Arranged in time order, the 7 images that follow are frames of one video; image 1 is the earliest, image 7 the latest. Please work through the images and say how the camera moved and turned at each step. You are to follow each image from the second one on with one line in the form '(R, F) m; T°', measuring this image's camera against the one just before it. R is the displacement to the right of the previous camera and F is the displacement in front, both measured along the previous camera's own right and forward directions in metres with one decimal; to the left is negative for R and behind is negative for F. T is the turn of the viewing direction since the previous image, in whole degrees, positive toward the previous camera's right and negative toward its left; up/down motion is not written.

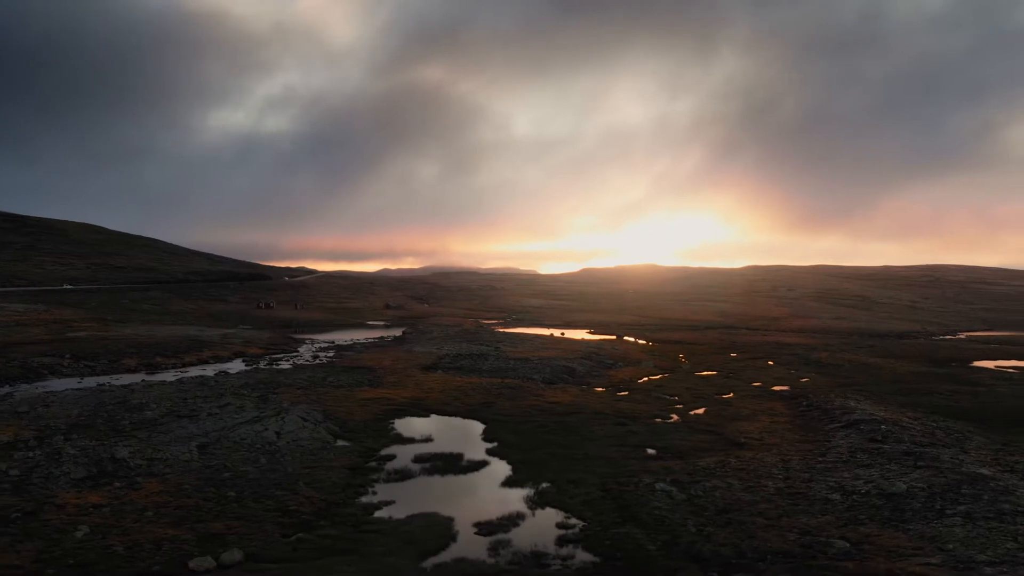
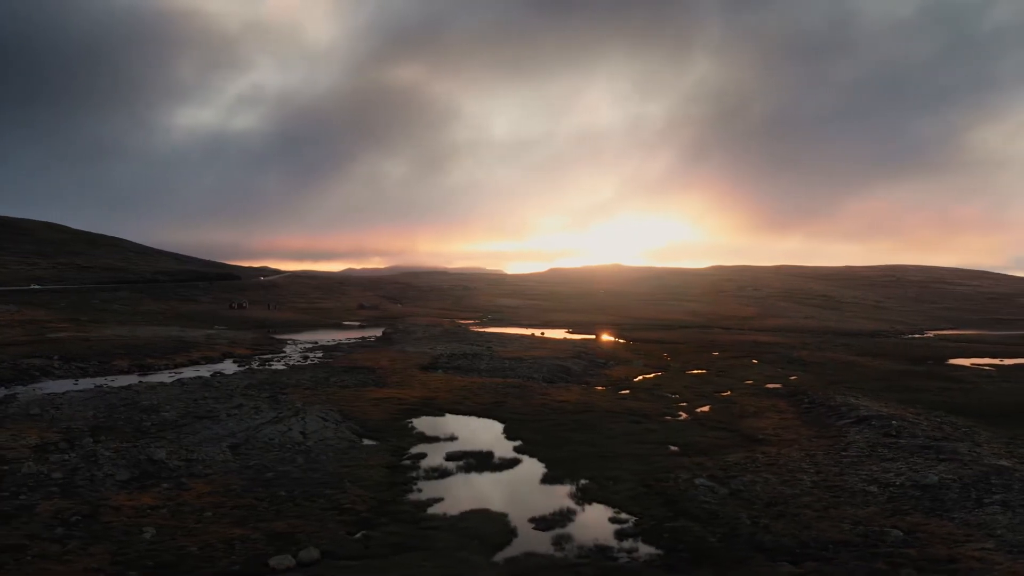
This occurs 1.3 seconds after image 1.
(-2.2, -0.2) m; +2°
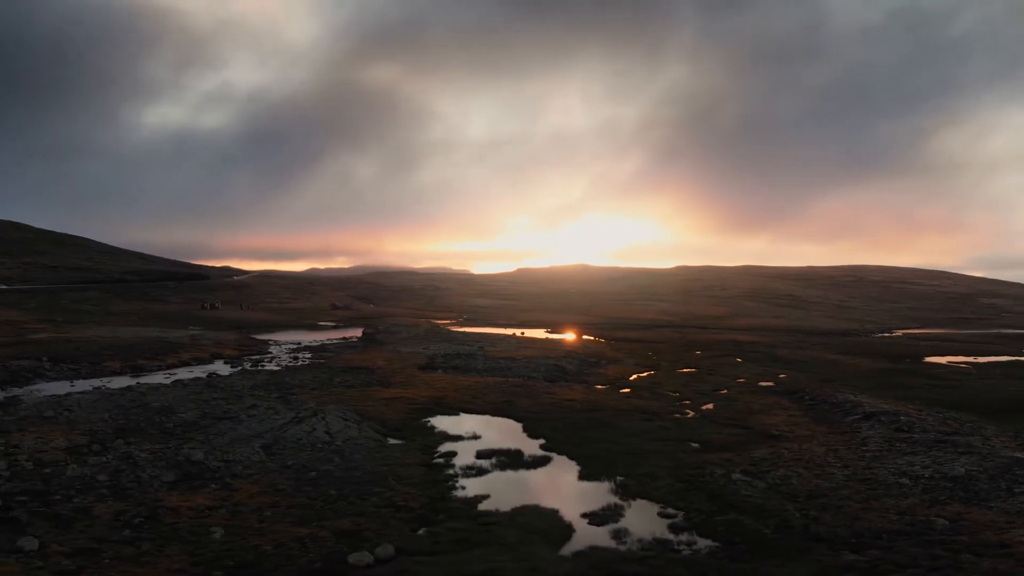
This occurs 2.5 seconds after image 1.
(-2.2, -0.2) m; +2°
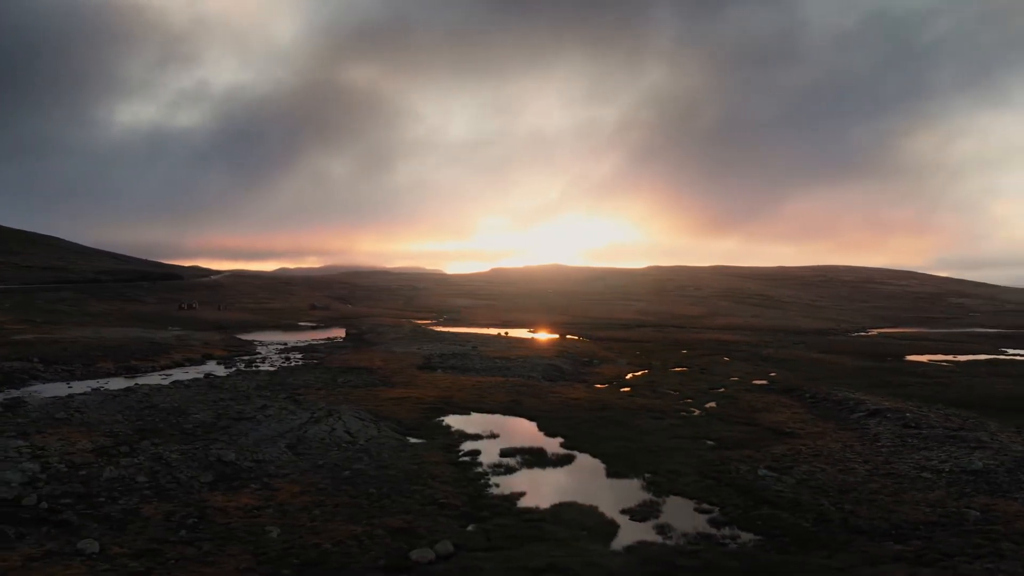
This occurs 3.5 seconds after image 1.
(-1.8, -0.2) m; +2°
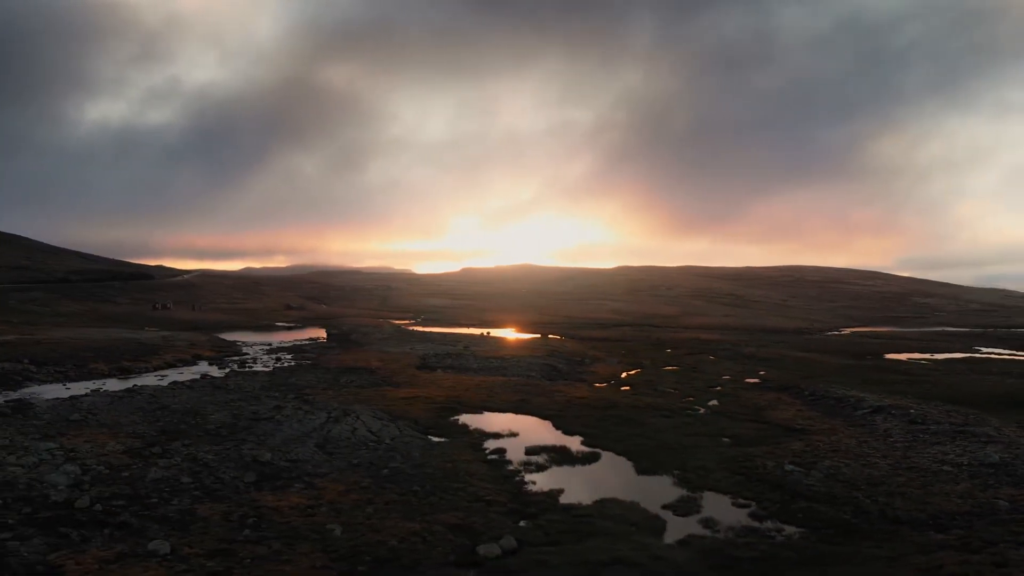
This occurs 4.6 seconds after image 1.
(-2.0, -0.2) m; +2°
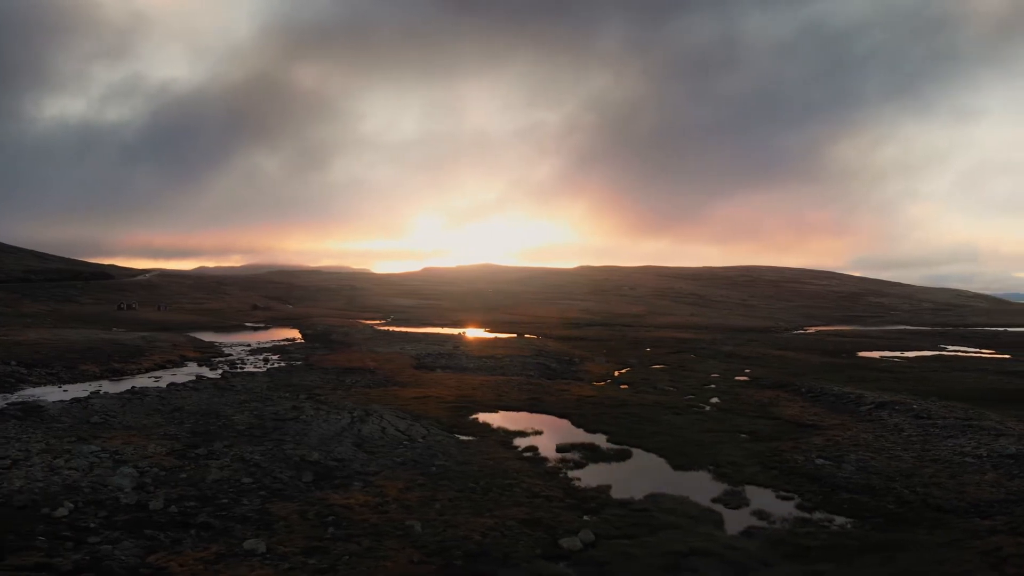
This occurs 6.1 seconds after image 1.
(-2.5, -0.3) m; +2°
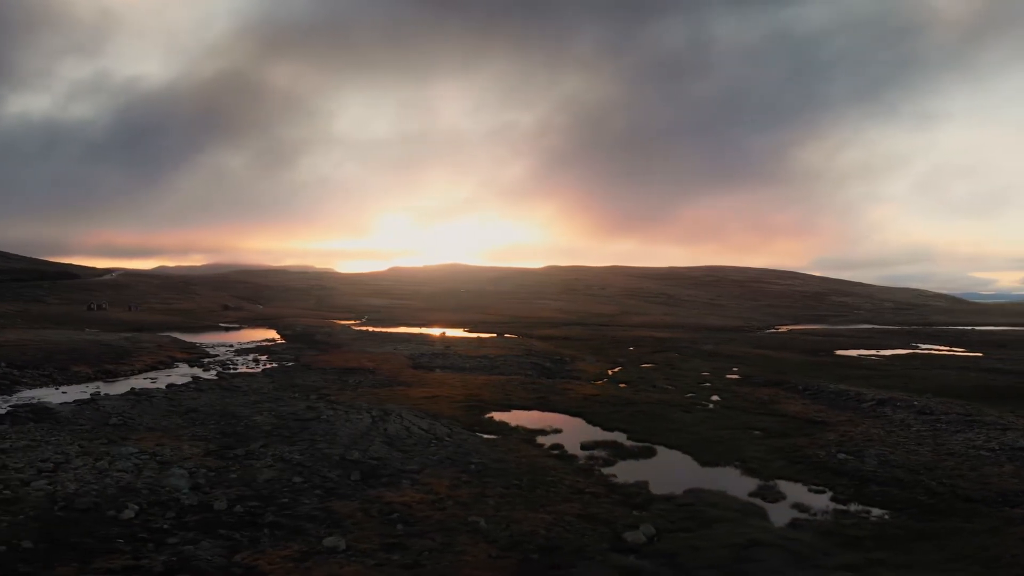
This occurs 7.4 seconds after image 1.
(-2.1, -0.3) m; +2°
